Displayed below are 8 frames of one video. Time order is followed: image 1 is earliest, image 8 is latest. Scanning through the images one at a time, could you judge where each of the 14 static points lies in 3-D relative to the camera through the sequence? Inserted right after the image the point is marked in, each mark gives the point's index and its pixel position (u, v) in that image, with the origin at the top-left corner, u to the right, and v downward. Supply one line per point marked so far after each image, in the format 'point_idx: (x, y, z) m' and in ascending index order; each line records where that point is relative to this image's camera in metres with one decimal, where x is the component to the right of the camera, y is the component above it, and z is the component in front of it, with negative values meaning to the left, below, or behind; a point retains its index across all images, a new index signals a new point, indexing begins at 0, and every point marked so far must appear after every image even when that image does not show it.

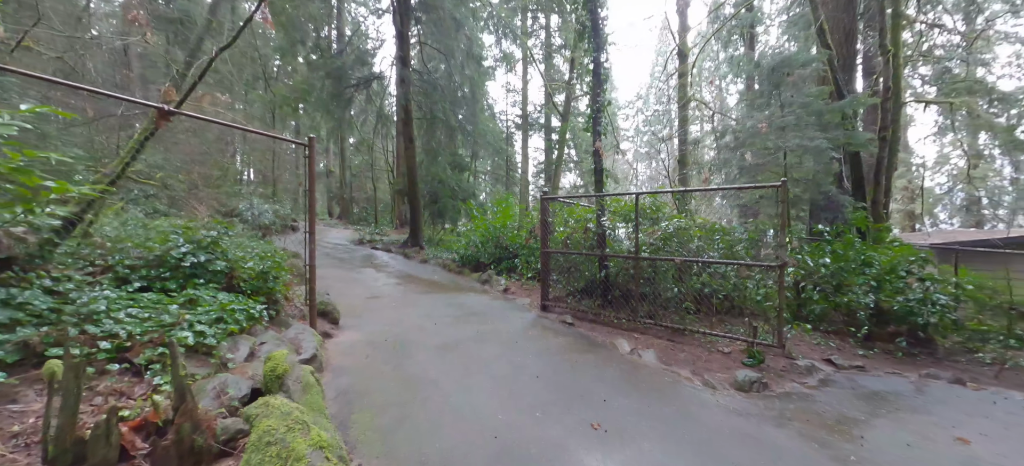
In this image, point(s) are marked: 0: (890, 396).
0: (+3.6, -1.6, +3.5) m
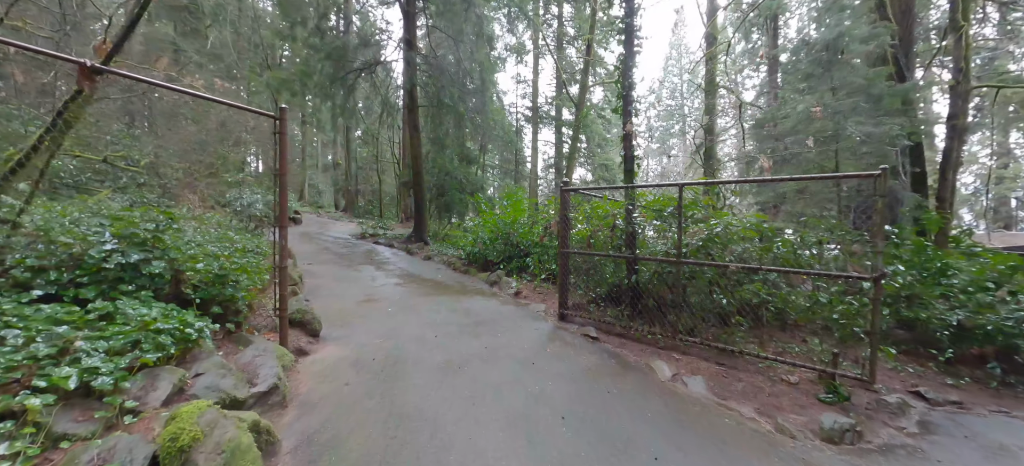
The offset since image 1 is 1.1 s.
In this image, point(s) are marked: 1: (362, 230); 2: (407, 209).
0: (+3.7, -1.6, +2.7) m
1: (-5.3, +0.1, +13.2) m
2: (-4.6, +1.1, +16.4) m
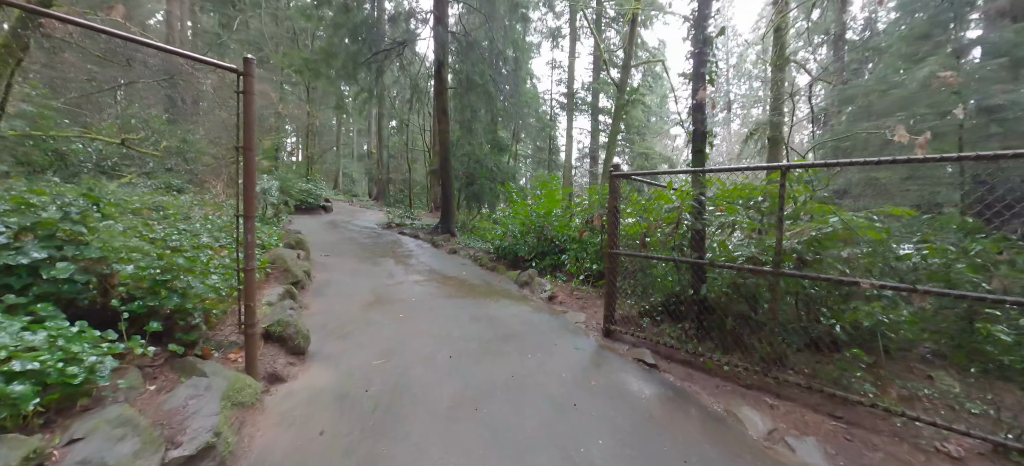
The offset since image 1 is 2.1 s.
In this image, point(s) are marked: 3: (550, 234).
0: (+3.9, -1.7, +1.6) m
1: (-4.2, +0.5, +12.7) m
2: (-3.2, +1.5, +15.9) m
3: (+0.7, 0.0, +6.6) m
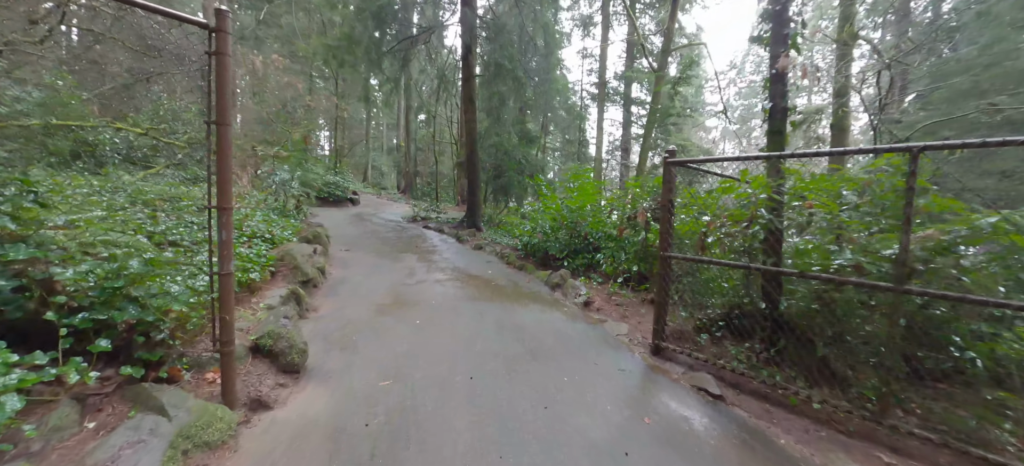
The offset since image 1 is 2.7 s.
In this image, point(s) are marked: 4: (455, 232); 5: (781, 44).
0: (+4.0, -1.7, +0.8) m
1: (-3.3, +0.7, +12.4) m
2: (-2.1, +1.8, +15.5) m
3: (+1.2, 0.0, +6.0) m
4: (-1.6, 0.0, +10.0) m
5: (+2.2, +1.5, +3.0) m
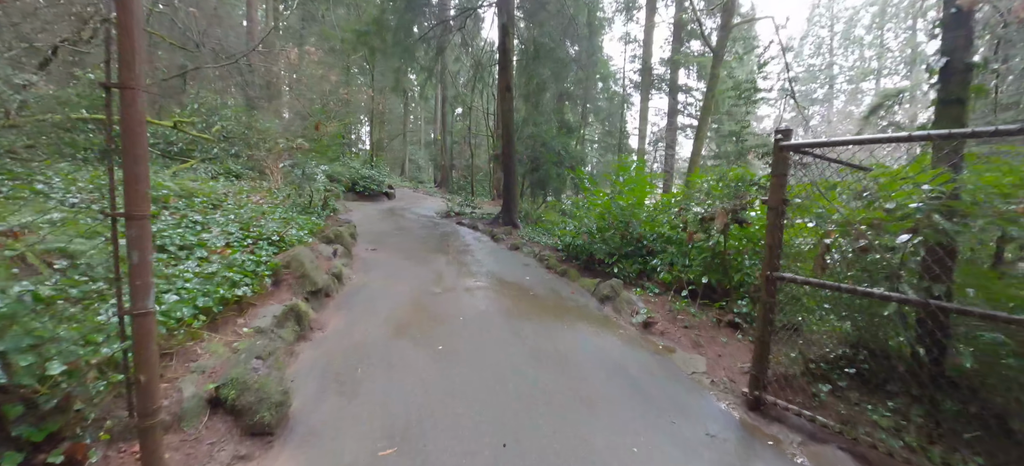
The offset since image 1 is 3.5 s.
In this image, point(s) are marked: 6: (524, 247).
0: (+4.0, -1.9, -0.3) m
1: (-2.0, +0.8, +11.9) m
2: (-0.5, +2.0, +14.9) m
3: (+1.7, 0.0, +5.1) m
4: (-0.6, +0.1, +9.4) m
5: (+2.5, +1.5, +2.0) m
6: (+0.2, -0.3, +6.9) m
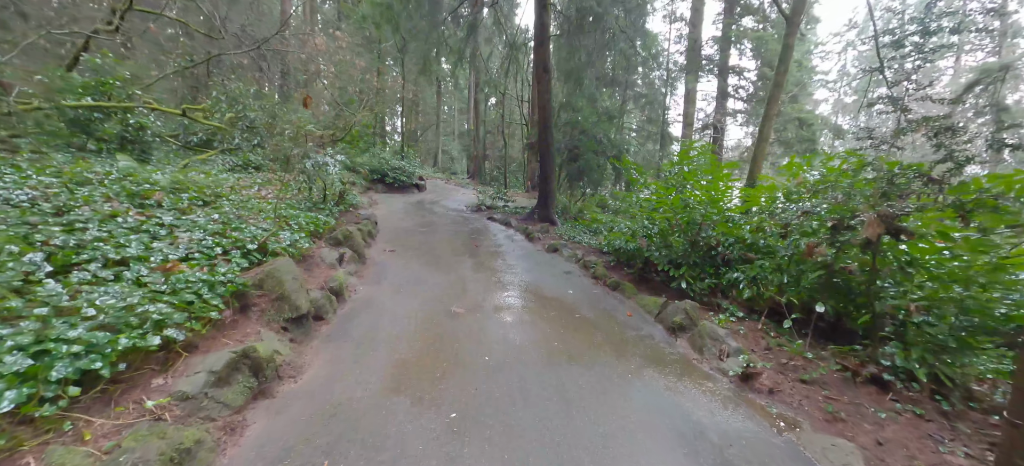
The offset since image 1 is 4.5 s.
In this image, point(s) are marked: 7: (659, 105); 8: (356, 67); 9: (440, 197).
0: (+4.0, -2.1, -1.5) m
1: (-1.0, +1.0, +11.1) m
2: (+0.8, +2.2, +13.9) m
3: (+2.2, 0.0, +4.0) m
4: (+0.2, +0.2, +8.5) m
5: (+2.7, +1.3, +0.8) m
6: (+0.8, -0.3, +5.9) m
7: (+5.8, +5.1, +14.6) m
8: (-5.7, +6.0, +13.5) m
9: (-2.6, +1.3, +13.2) m
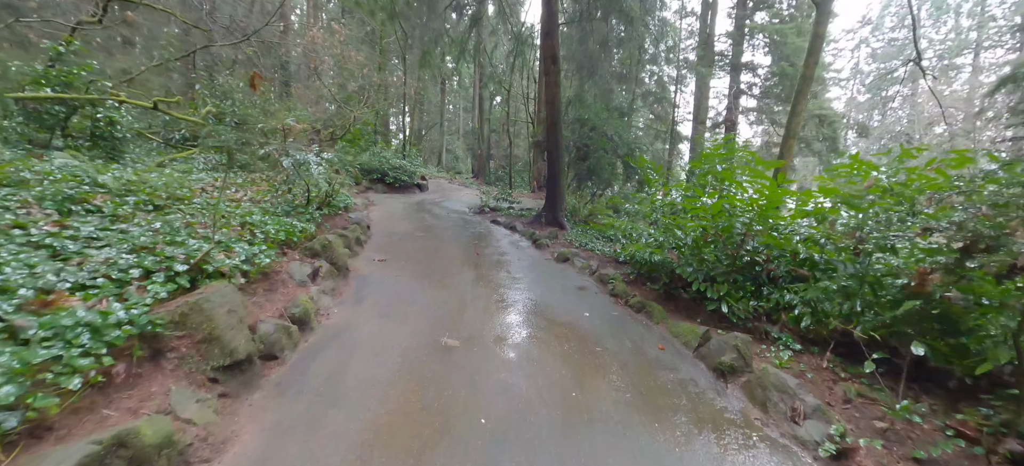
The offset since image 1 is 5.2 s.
0: (+3.9, -2.2, -2.2) m
1: (-0.8, +0.9, +10.5) m
2: (+1.0, +2.1, +13.2) m
3: (+2.2, -0.1, +3.3) m
4: (+0.3, +0.1, +7.8) m
5: (+2.7, +1.2, +0.1) m
6: (+0.9, -0.4, +5.3) m
7: (+6.0, +4.9, +13.9) m
8: (-5.5, +6.0, +12.9) m
9: (-2.4, +1.2, +12.6) m
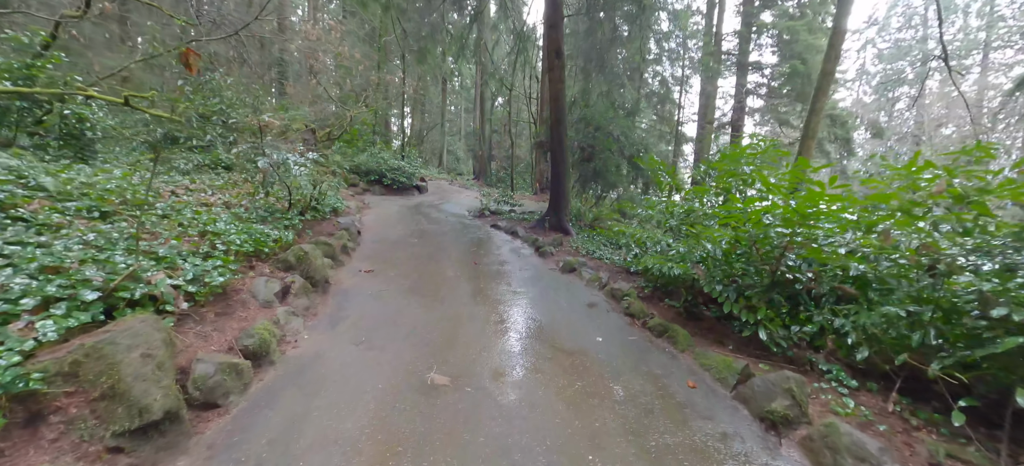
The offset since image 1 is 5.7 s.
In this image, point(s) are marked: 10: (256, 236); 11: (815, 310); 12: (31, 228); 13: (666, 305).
0: (+3.9, -2.3, -2.7) m
1: (-0.8, +0.8, +10.0) m
2: (+1.1, +1.9, +12.8) m
3: (+2.2, -0.2, +2.9) m
4: (+0.4, 0.0, +7.3) m
5: (+2.7, +1.1, -0.3) m
6: (+0.9, -0.5, +4.8) m
7: (+6.1, +4.8, +13.4) m
8: (-5.4, +5.9, +12.5) m
9: (-2.3, +1.1, +12.1) m
10: (-2.3, 0.0, +3.5) m
11: (+2.4, -0.6, +2.8) m
12: (-3.1, 0.0, +2.4) m
13: (+1.6, -0.7, +3.9) m
